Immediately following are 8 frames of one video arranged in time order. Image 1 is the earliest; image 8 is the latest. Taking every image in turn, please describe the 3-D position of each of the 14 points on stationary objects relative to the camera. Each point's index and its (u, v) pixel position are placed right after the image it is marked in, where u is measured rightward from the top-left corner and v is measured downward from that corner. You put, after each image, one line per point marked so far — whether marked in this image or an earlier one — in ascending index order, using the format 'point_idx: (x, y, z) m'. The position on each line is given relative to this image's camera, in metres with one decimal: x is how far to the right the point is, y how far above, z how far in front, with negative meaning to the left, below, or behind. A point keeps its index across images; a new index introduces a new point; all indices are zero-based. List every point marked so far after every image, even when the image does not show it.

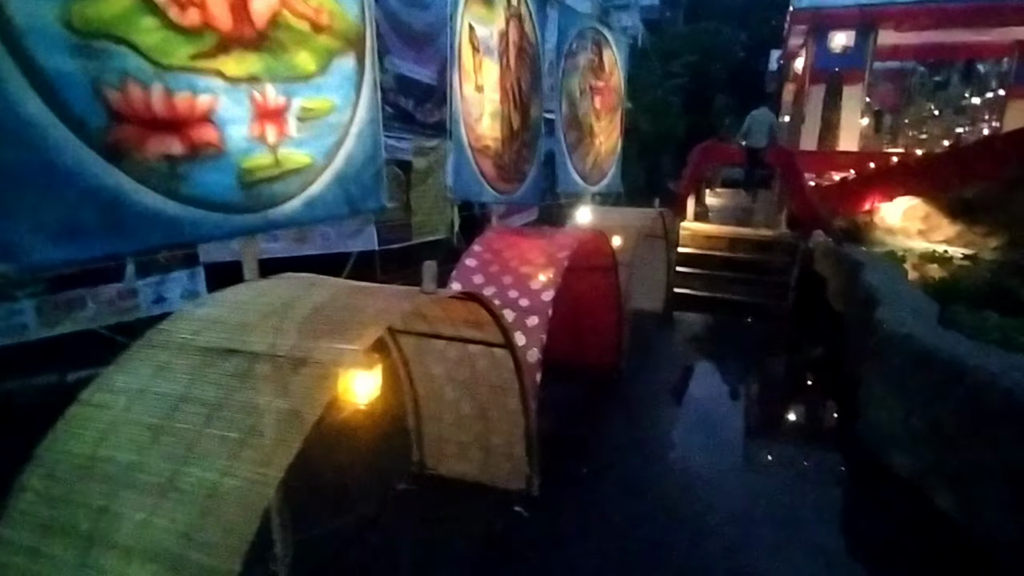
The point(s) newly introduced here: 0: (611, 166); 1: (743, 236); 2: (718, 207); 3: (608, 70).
0: (+1.6, +1.9, +9.5) m
1: (+4.5, +1.0, +11.7) m
2: (+5.3, +2.2, +15.5) m
3: (+1.5, +3.3, +9.0) m
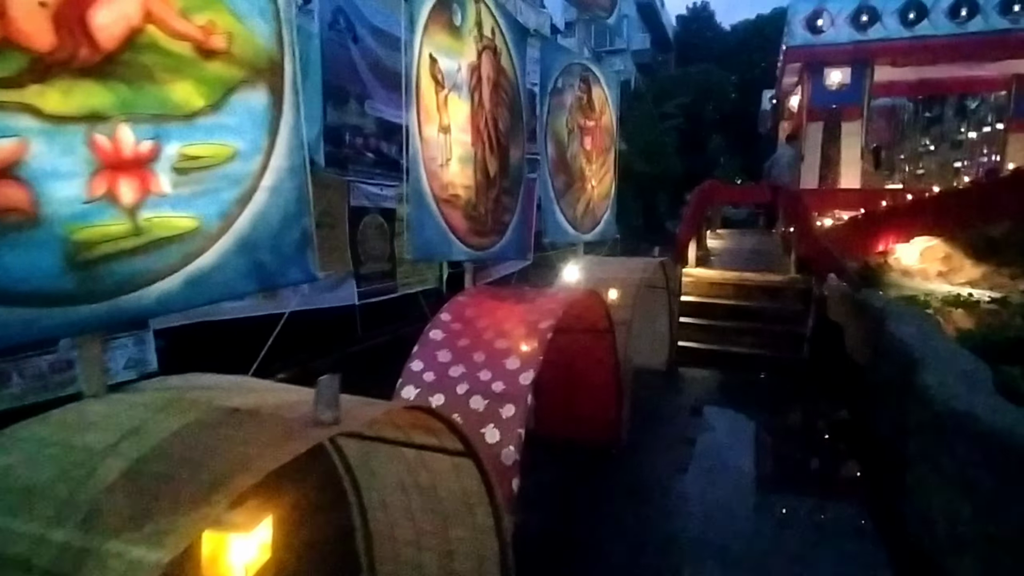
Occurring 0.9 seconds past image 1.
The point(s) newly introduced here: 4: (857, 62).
0: (+1.4, +1.1, +8.7) m
1: (+4.3, +0.1, +10.9) m
2: (+5.1, +1.0, +14.7) m
3: (+1.2, +2.5, +8.3) m
4: (+10.4, +6.8, +18.0) m
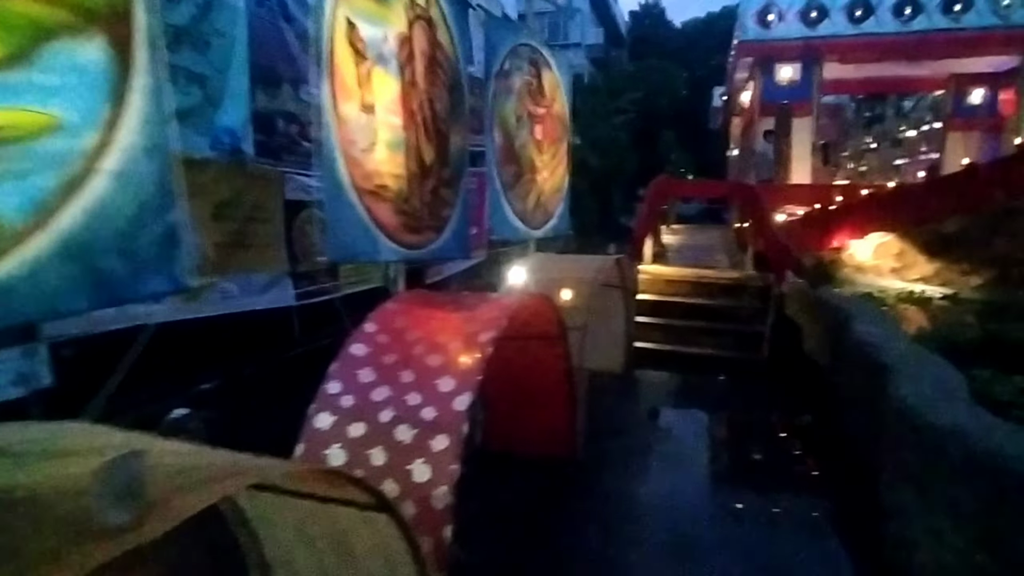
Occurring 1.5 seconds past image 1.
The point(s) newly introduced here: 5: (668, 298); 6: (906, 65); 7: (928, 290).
0: (+0.6, +1.1, +8.1) m
1: (+3.4, +0.2, +10.6) m
2: (+3.9, +1.1, +14.4) m
3: (+0.5, +2.5, +7.7) m
4: (+8.9, +7.0, +18.1) m
5: (+2.7, -0.2, +10.3) m
6: (+12.4, +7.0, +18.9) m
7: (+6.8, 0.0, +9.7) m
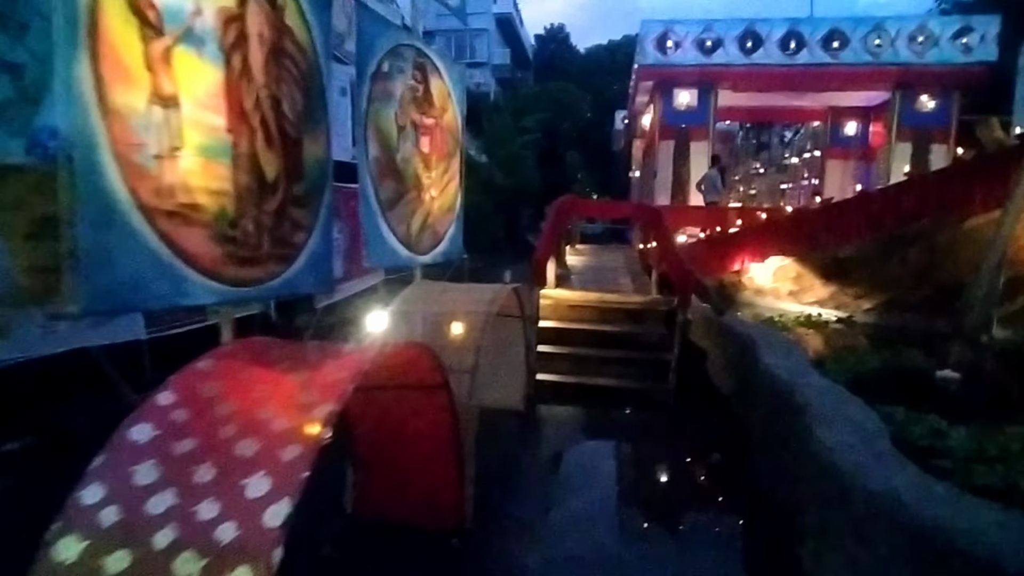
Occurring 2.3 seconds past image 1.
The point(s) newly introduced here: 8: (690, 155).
0: (-0.8, +0.7, +7.3) m
1: (+1.7, -0.3, +10.1) m
2: (+1.6, +0.5, +14.0) m
3: (-0.8, +2.1, +6.9) m
4: (+5.9, +6.3, +18.5) m
5: (+1.0, -0.6, +9.7) m
6: (+9.2, +6.4, +19.8) m
7: (+5.1, -0.4, +9.7) m
8: (+5.6, +4.2, +18.9) m
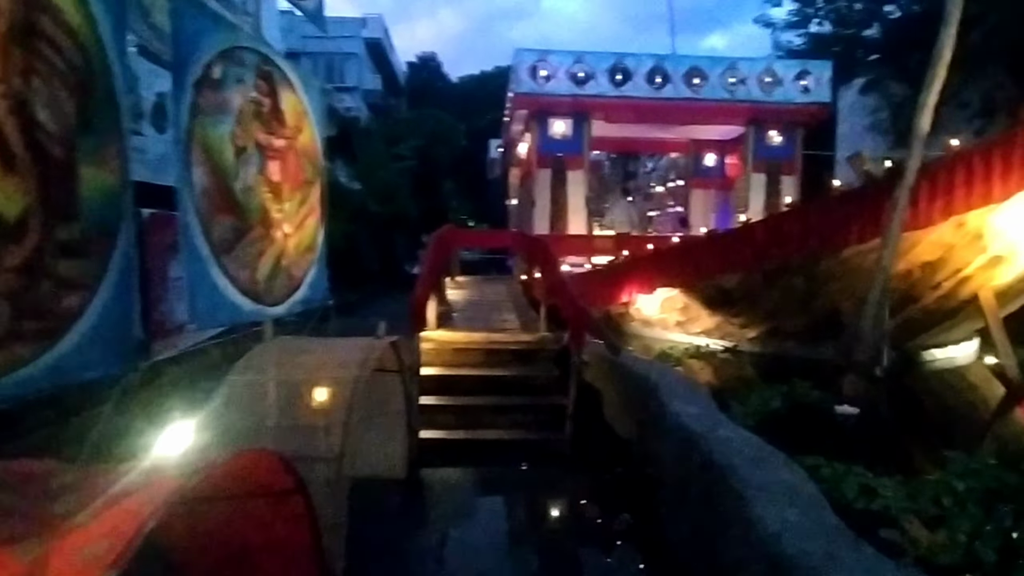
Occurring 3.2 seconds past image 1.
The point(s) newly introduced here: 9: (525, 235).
0: (-2.0, +0.2, +6.1) m
1: (-0.2, -0.9, +9.2) m
2: (-1.1, -0.3, +13.1) m
3: (-2.1, +1.6, +5.7) m
4: (+2.0, +5.4, +18.6) m
5: (-0.8, -1.2, +8.7) m
6: (+5.0, +5.5, +20.6) m
7: (+3.2, -0.9, +9.6) m
8: (+1.7, +3.3, +18.8) m
9: (+0.2, +1.0, +11.1) m
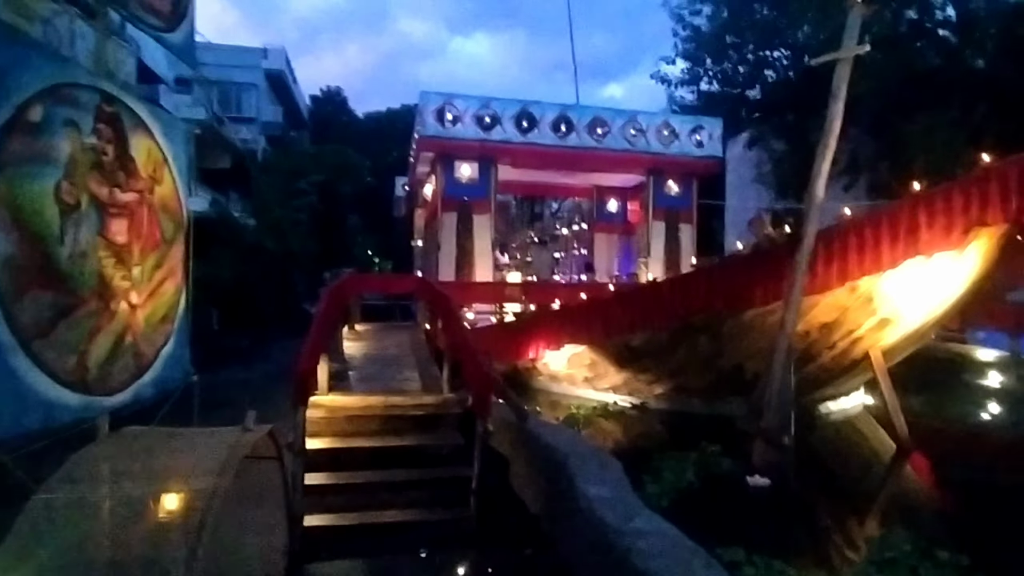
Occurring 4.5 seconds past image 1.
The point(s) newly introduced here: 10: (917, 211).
0: (-3.0, -0.5, +5.1) m
1: (-1.6, -1.8, +8.5) m
2: (-3.1, -1.4, +12.2) m
3: (-3.0, +0.9, +4.9) m
4: (-0.9, +4.0, +18.5) m
5: (-2.1, -2.0, +7.9) m
6: (+1.7, +3.9, +20.8) m
7: (+1.7, -1.8, +9.4) m
8: (-1.2, +1.9, +18.5) m
9: (-1.5, +0.1, +10.4) m
10: (+4.4, +0.8, +6.5) m
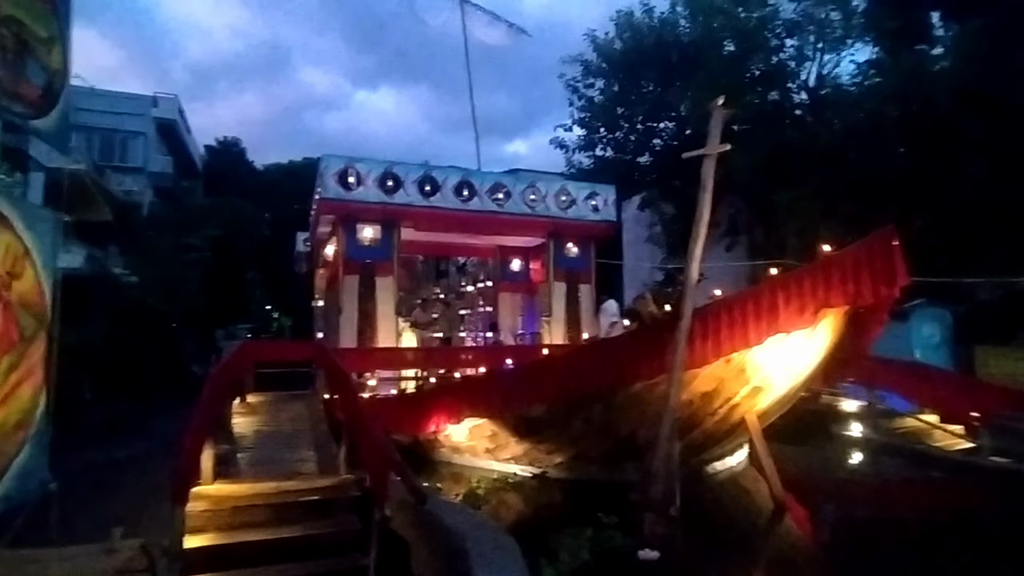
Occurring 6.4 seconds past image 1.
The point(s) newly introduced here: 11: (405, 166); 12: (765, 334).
0: (-3.9, -1.3, +4.7) m
1: (-3.0, -2.8, +8.1) m
2: (-5.0, -2.8, +11.5) m
3: (-3.8, +0.1, +4.5) m
4: (-3.9, +2.0, +18.5) m
5: (-3.4, -3.1, +7.4) m
6: (-1.7, +1.8, +21.2) m
7: (+0.2, -3.0, +9.5) m
8: (-4.2, -0.1, +18.3) m
9: (-3.2, -1.2, +10.2) m
10: (+3.2, 0.0, +7.2) m
11: (-3.4, +3.8, +18.7) m
12: (+3.0, -0.6, +7.2) m
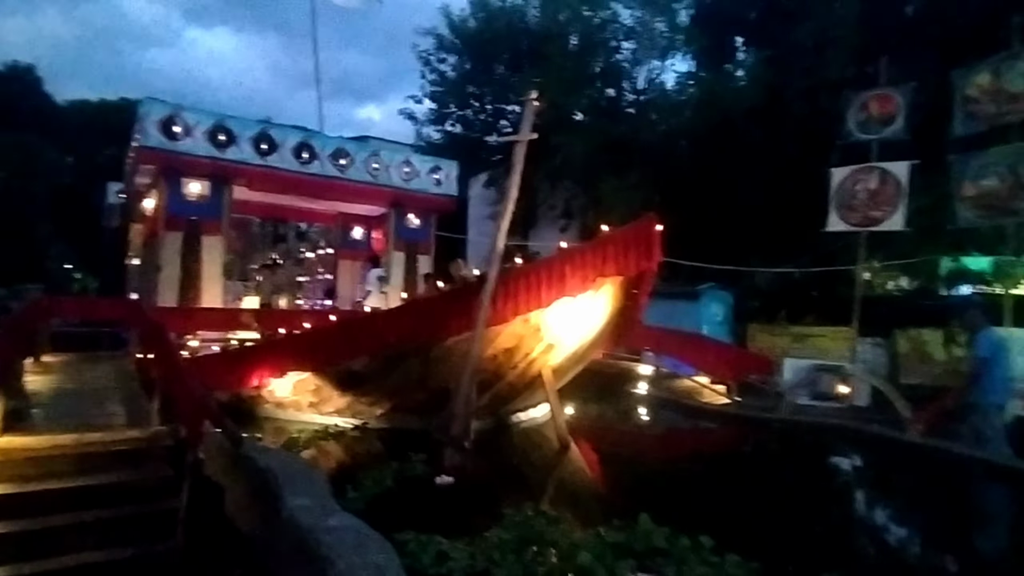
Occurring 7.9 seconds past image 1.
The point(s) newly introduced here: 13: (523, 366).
0: (-5.5, -0.7, +4.4) m
1: (-5.6, -2.1, +8.0) m
2: (-8.4, -1.8, +10.8) m
3: (-5.4, +0.7, +4.2) m
4: (-8.8, +3.3, +17.7) m
5: (-5.8, -2.4, +7.2) m
6: (-7.3, +3.0, +20.9) m
7: (-2.9, -2.3, +10.1) m
8: (-9.1, +1.1, +17.5) m
9: (-6.2, -0.4, +9.9) m
10: (+0.8, +0.4, +8.6) m
11: (-8.2, +5.0, +18.0) m
12: (+0.6, -0.1, +8.5) m
13: (+0.2, -1.3, +10.0) m
